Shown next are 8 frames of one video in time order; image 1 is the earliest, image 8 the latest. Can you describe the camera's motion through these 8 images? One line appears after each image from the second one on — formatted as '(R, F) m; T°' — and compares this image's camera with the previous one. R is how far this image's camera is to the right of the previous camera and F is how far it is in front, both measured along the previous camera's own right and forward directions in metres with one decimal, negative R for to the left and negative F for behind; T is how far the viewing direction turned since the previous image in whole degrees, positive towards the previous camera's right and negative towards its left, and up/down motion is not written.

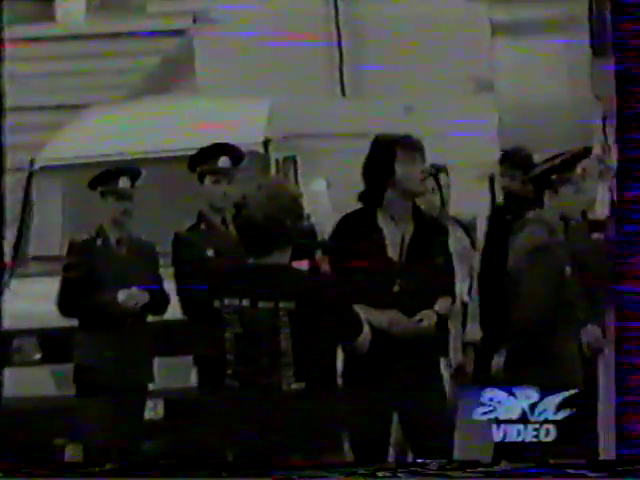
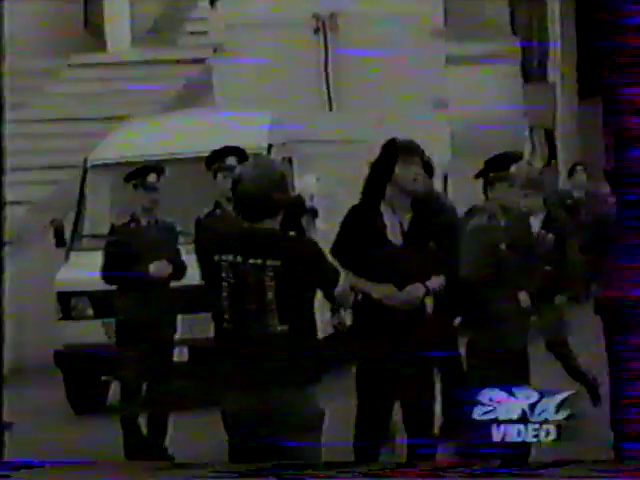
(0.0, -0.3) m; +2°
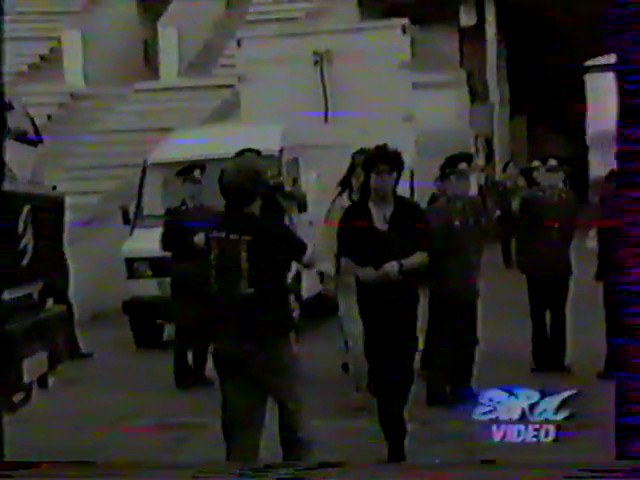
(0.0, -0.5) m; 0°
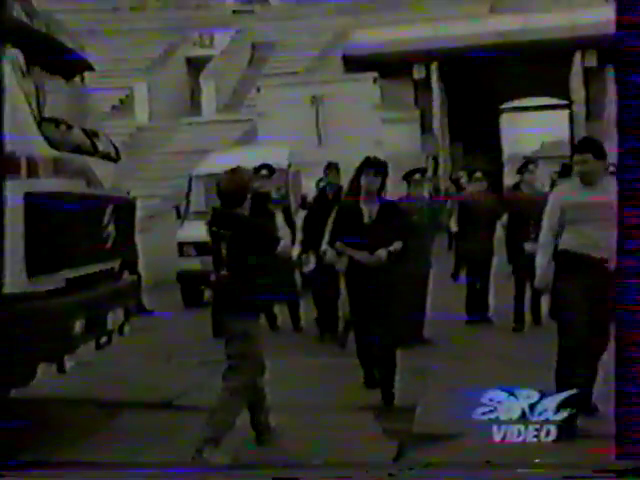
(0.0, -0.7) m; 0°
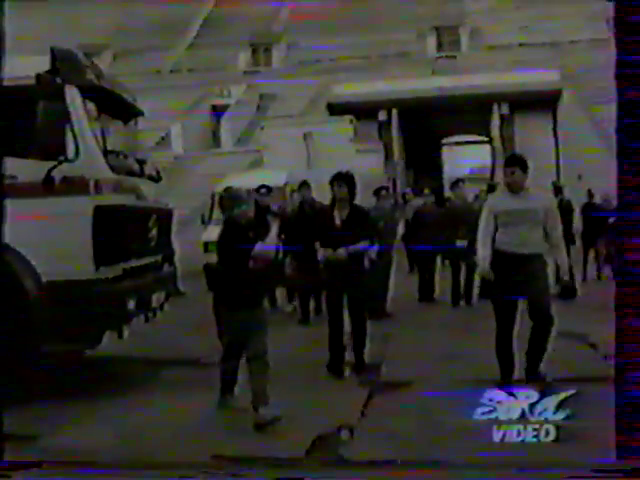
(0.0, -0.8) m; 0°
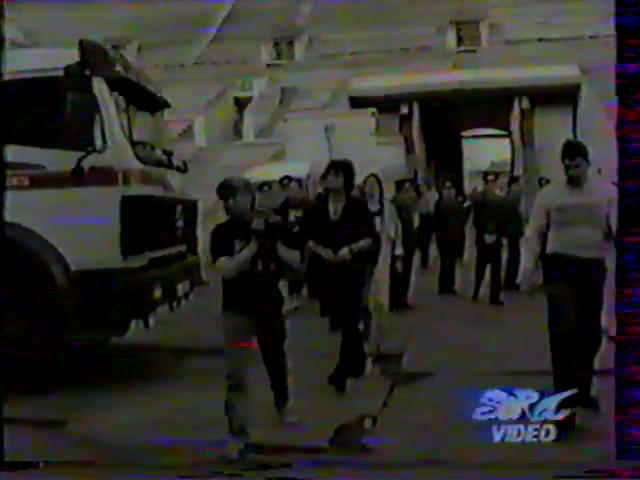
(0.0, -0.1) m; 0°
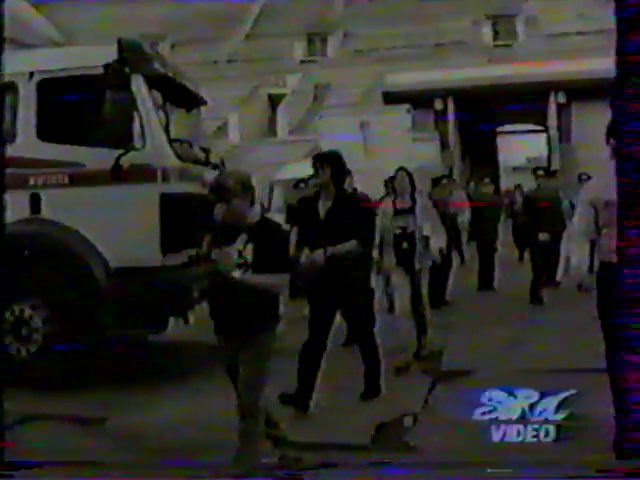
(-0.1, 0.0) m; 0°
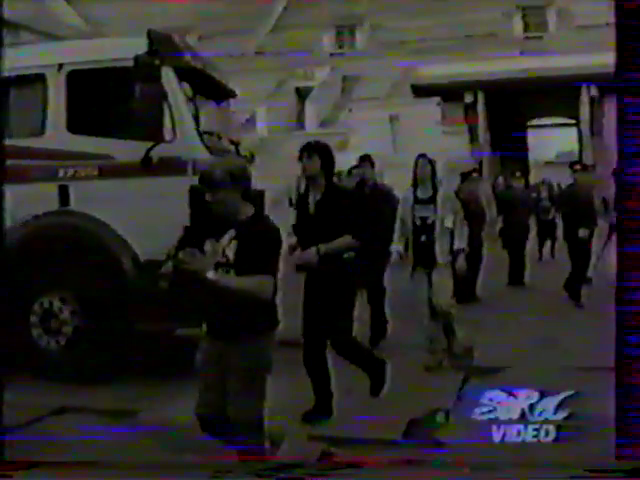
(-0.1, 0.0) m; 0°
